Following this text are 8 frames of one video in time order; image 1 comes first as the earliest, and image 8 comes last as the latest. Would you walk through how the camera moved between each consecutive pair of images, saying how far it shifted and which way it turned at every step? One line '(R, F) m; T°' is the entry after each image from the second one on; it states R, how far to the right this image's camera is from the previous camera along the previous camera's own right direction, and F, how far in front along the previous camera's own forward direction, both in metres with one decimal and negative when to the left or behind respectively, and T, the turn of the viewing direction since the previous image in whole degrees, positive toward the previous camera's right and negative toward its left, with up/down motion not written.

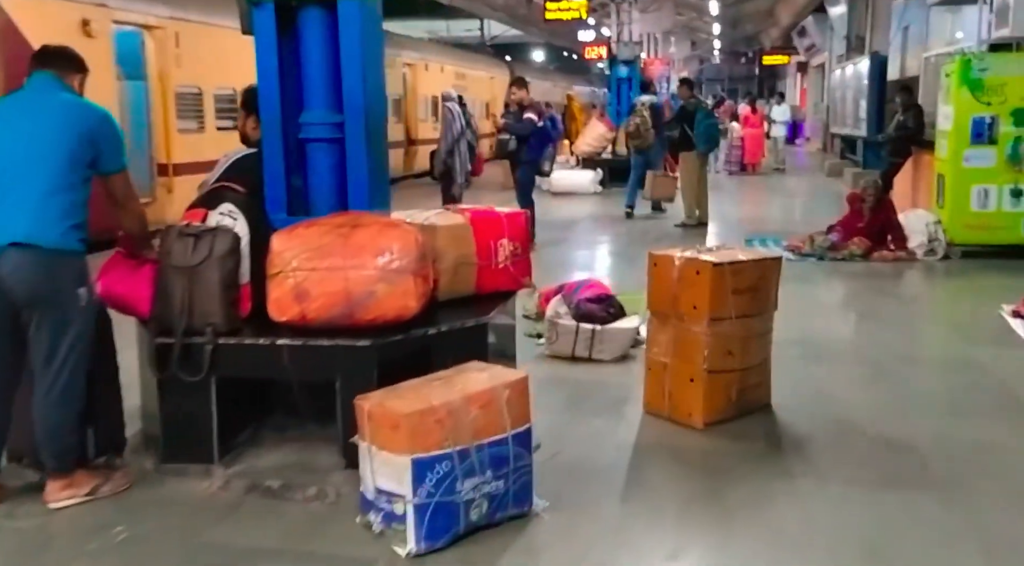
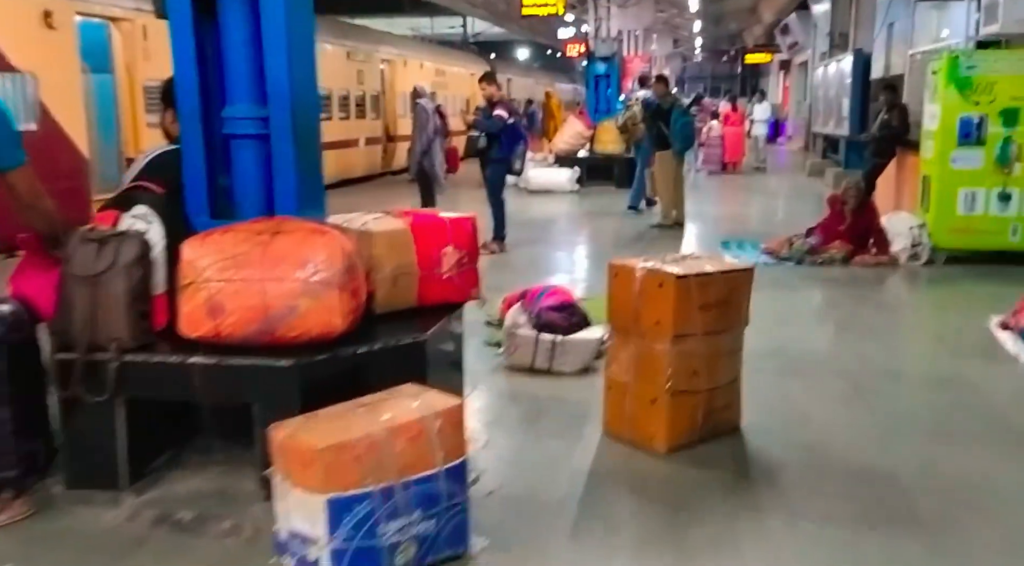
(+0.1, +0.3) m; +1°
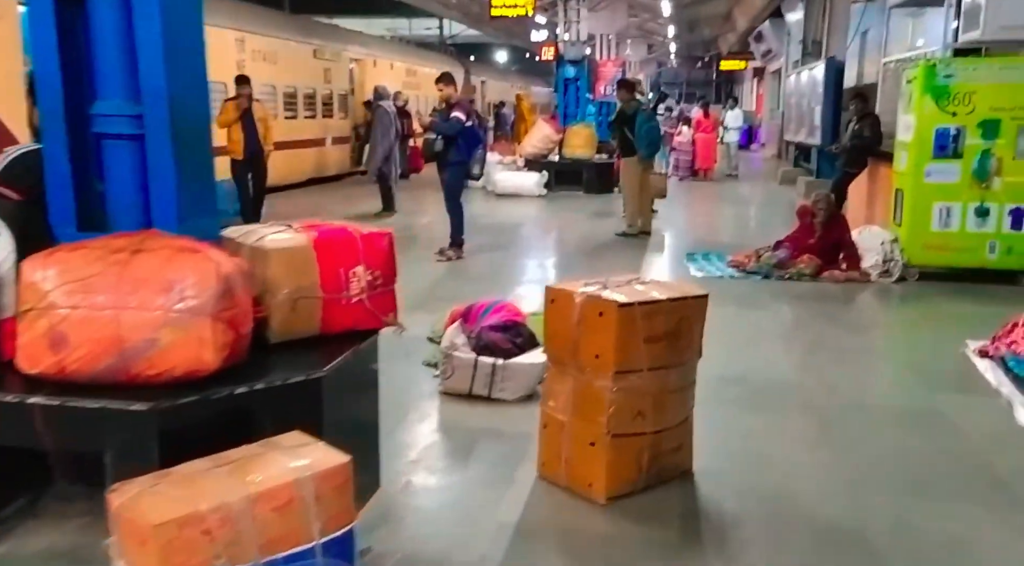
(+0.1, +0.4) m; +2°
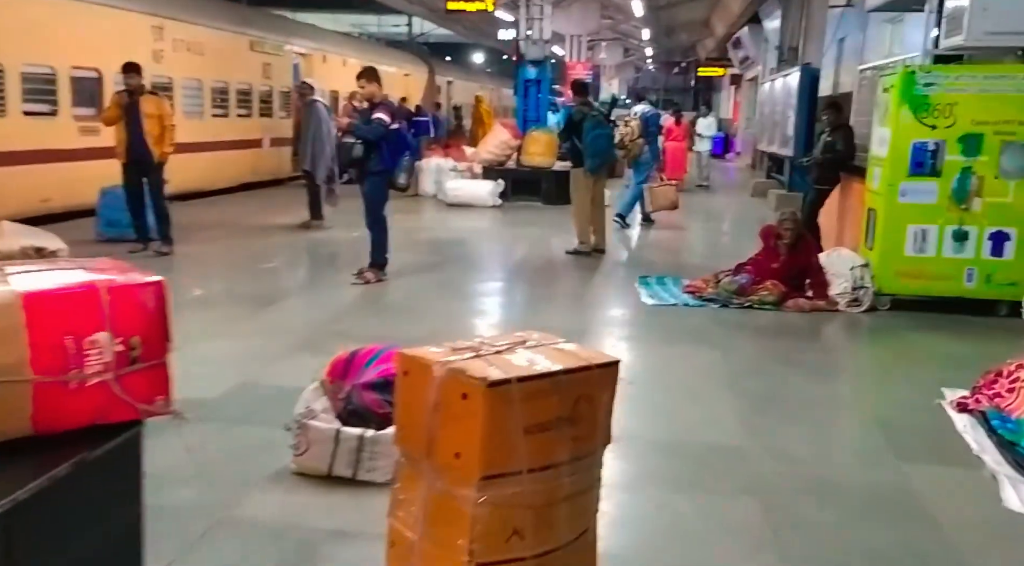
(+0.3, +0.7) m; +1°
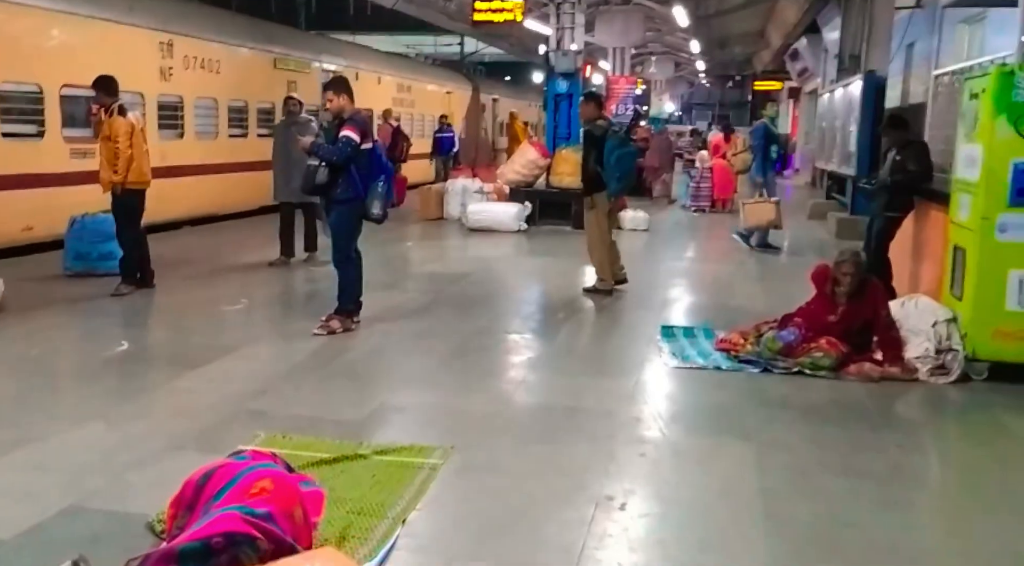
(+0.4, +1.3) m; -3°
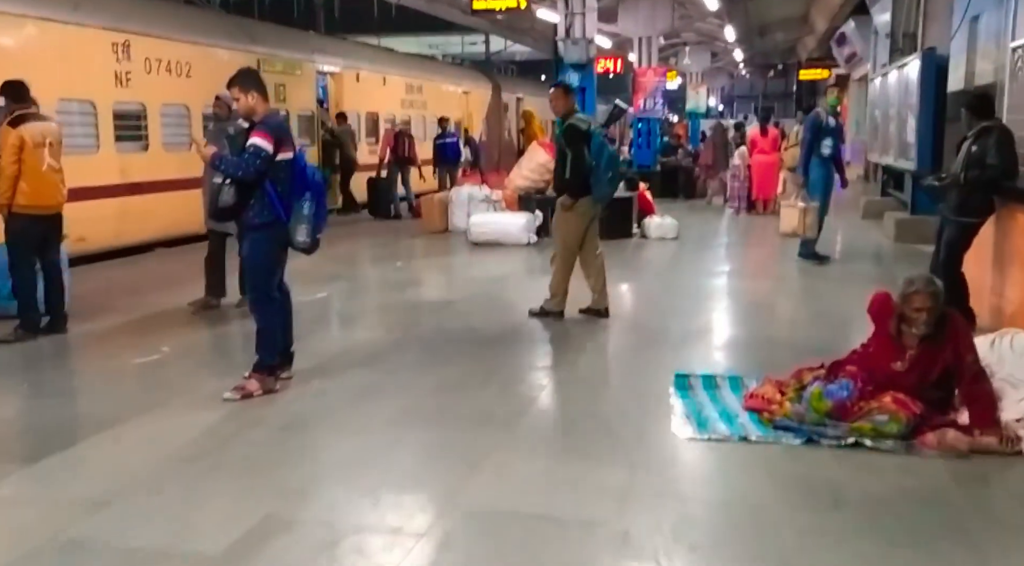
(+0.4, +1.3) m; -3°
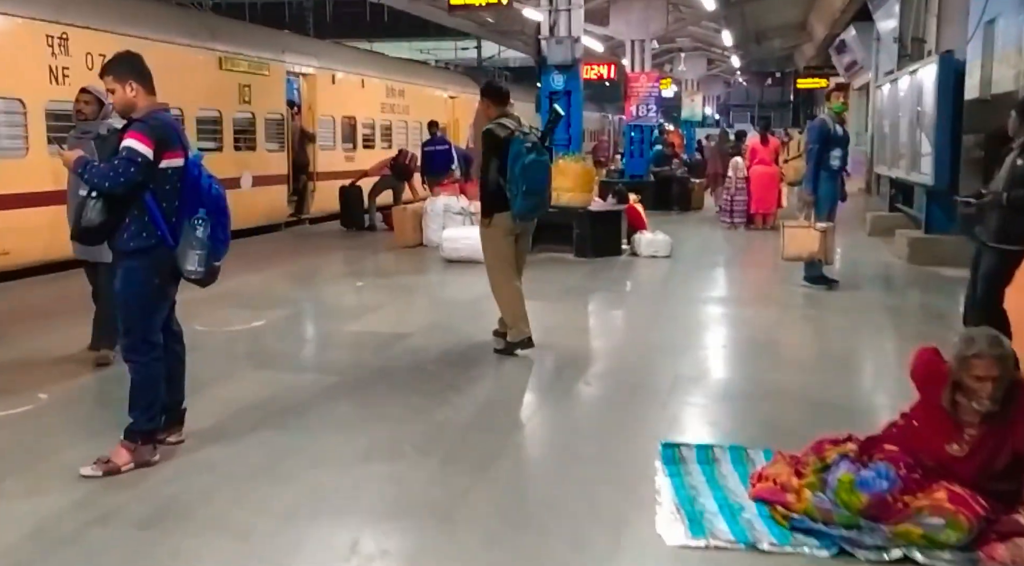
(+0.2, +1.0) m; 0°
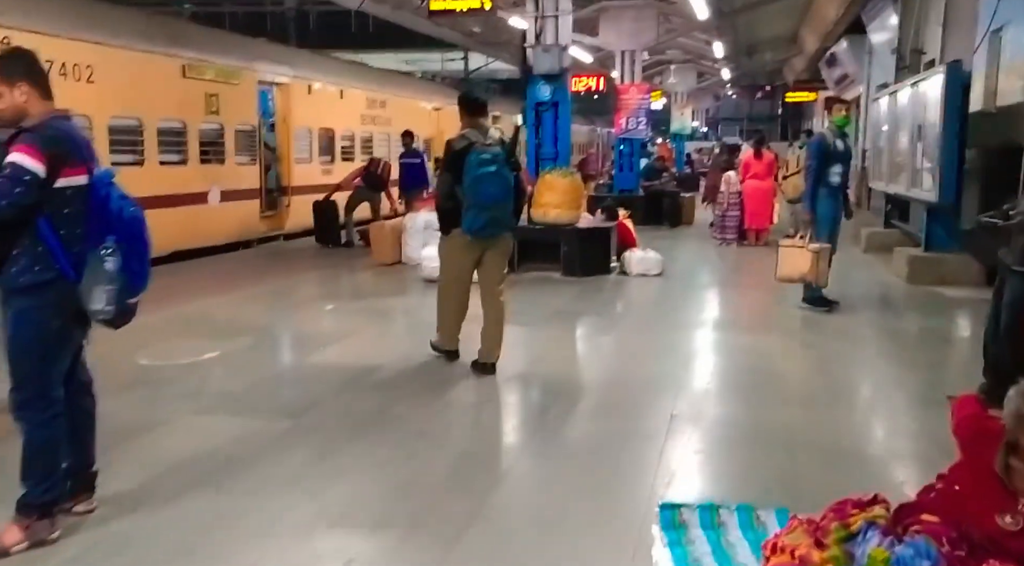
(+0.1, +0.6) m; +1°
